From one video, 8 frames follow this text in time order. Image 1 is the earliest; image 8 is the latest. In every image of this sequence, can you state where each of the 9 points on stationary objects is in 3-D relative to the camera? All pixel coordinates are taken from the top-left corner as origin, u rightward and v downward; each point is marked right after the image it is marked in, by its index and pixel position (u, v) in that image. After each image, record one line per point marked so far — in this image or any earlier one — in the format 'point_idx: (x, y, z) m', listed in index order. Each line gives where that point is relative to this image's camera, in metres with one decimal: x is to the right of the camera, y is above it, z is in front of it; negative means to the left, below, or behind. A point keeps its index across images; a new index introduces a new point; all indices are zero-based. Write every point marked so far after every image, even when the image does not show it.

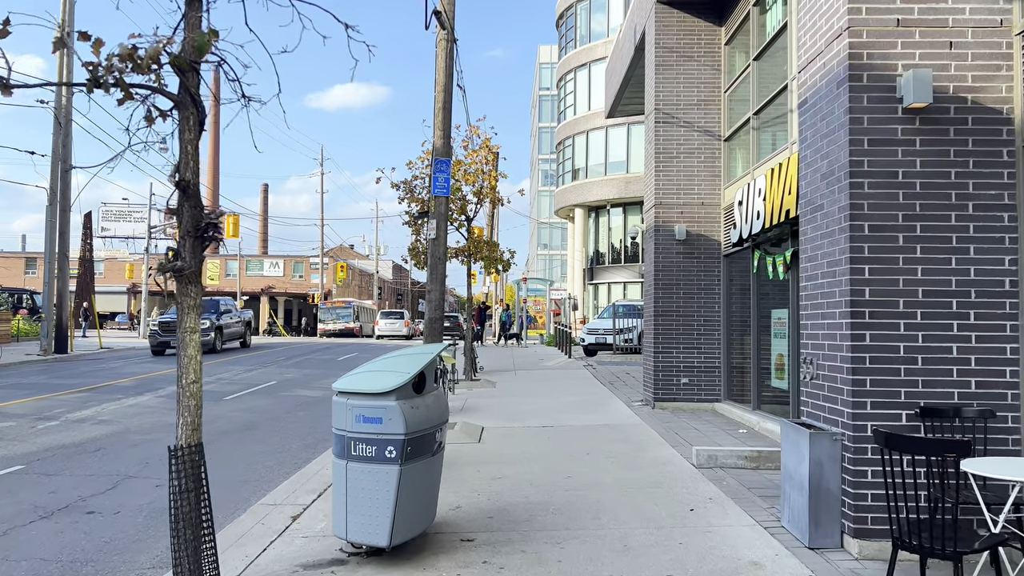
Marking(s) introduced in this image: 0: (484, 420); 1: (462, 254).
0: (-0.4, -1.7, +10.4) m
1: (-1.0, +0.6, +15.7) m
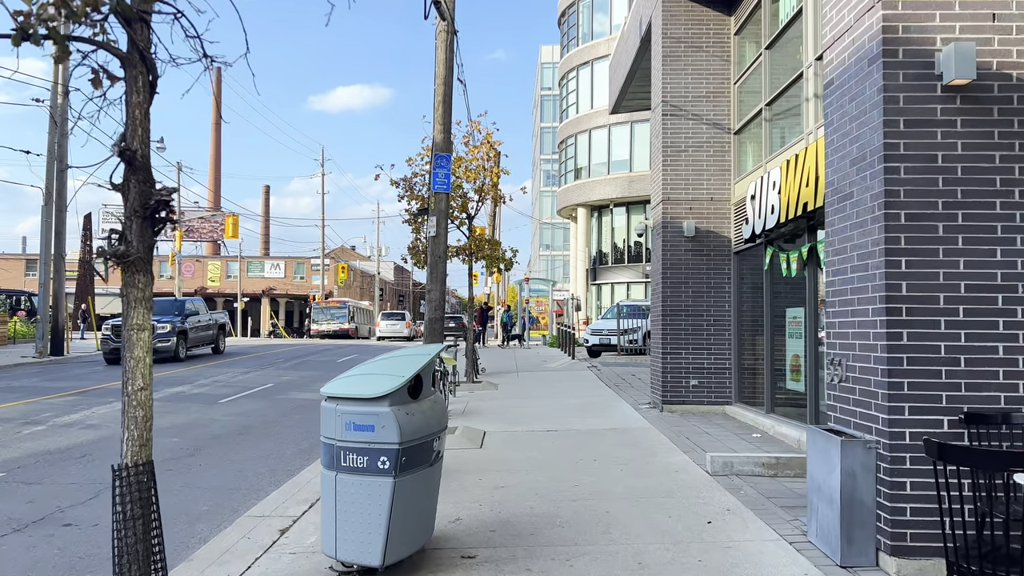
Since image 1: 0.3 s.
0: (-0.3, -1.7, +10.0) m
1: (-1.0, +0.6, +15.3) m
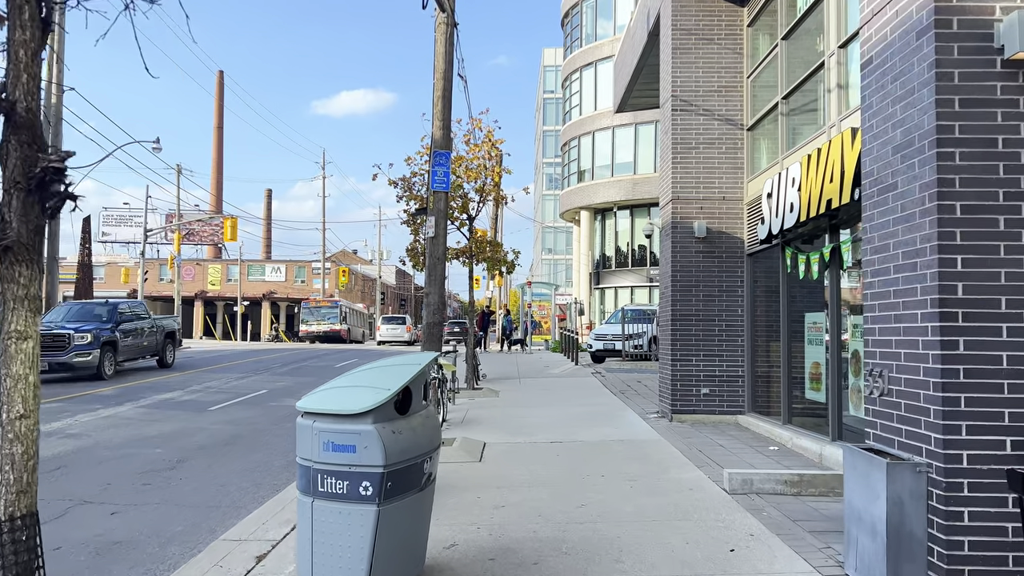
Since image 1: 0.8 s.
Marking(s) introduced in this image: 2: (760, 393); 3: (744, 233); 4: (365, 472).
0: (-0.3, -1.7, +9.5) m
1: (-0.9, +0.6, +14.8) m
2: (+3.1, -1.3, +10.2) m
3: (+3.0, +0.7, +10.6) m
4: (-0.7, -0.8, +3.7) m
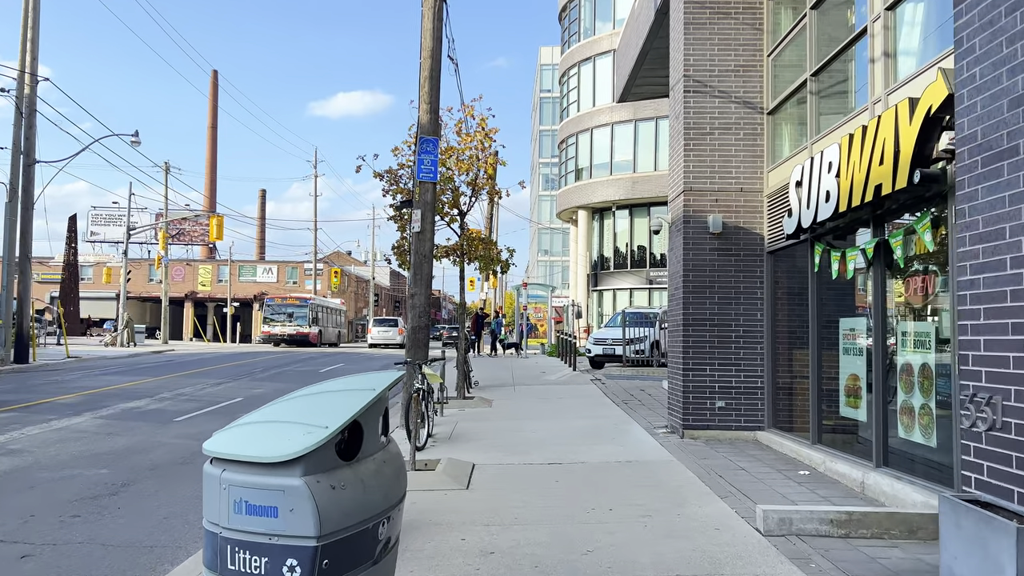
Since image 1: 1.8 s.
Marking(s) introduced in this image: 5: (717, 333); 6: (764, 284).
0: (-0.4, -1.7, +8.4) m
1: (-1.0, +0.6, +13.7) m
2: (+3.0, -1.3, +9.1) m
3: (+3.0, +0.7, +9.6) m
4: (-0.7, -0.8, +2.6) m
5: (+2.4, -0.5, +9.5) m
6: (+2.9, 0.0, +9.5) m
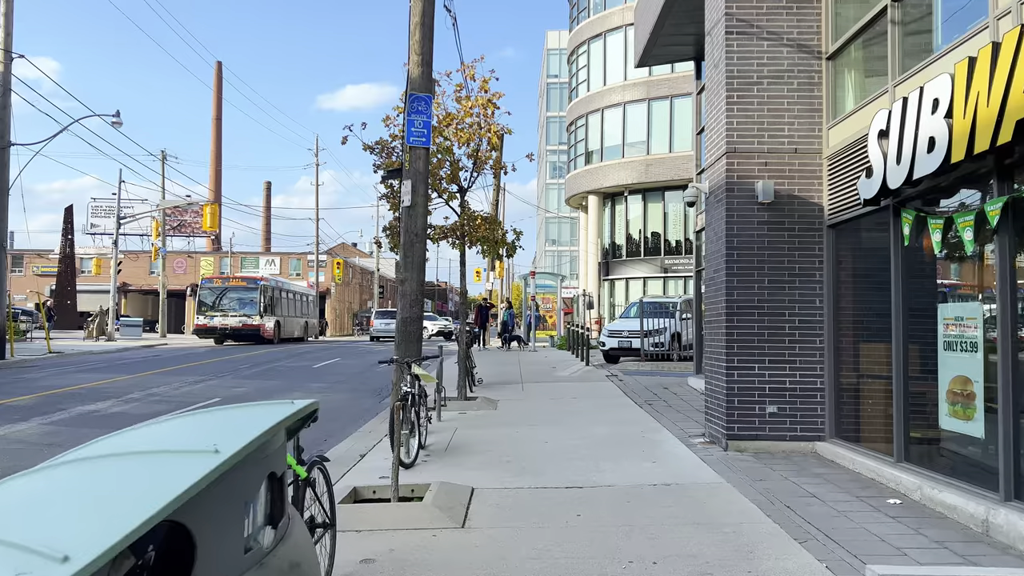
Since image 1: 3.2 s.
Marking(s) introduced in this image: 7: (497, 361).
0: (-0.3, -1.6, +6.8) m
1: (-0.9, +0.8, +12.1) m
2: (+3.1, -1.1, +7.5) m
3: (+3.0, +0.9, +7.9) m
4: (-0.7, -0.7, +1.0) m
5: (+2.5, -0.3, +7.9) m
6: (+3.0, +0.2, +7.8) m
7: (-0.4, -1.8, +20.0) m
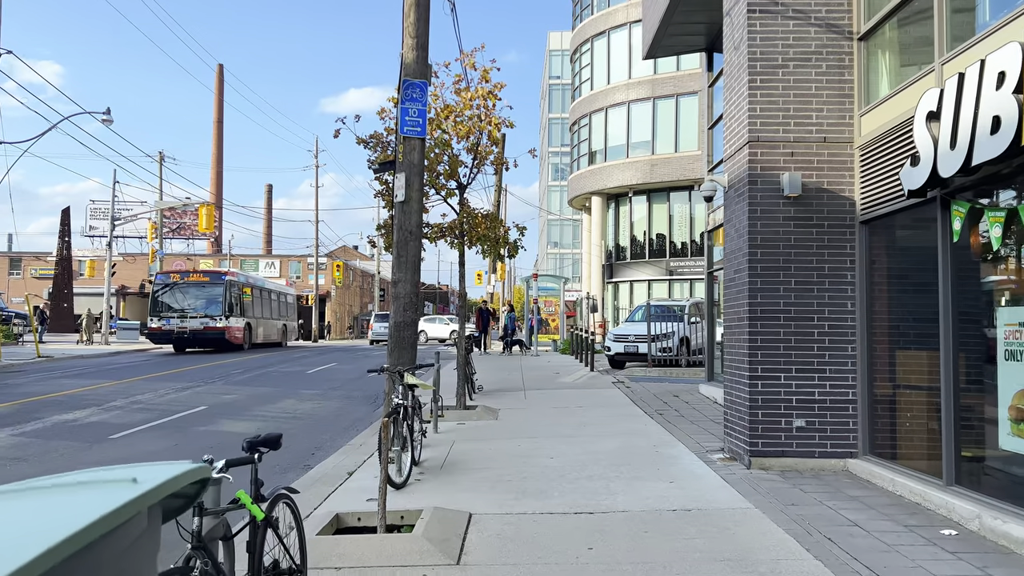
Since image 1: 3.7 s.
0: (-0.3, -1.6, +6.1) m
1: (-0.9, +0.7, +11.4) m
2: (+3.1, -1.2, +6.8) m
3: (+3.0, +0.9, +7.2) m
4: (-0.7, -0.7, +0.3) m
5: (+2.5, -0.4, +7.2) m
6: (+3.0, +0.2, +7.2) m
7: (-0.3, -1.8, +19.3) m
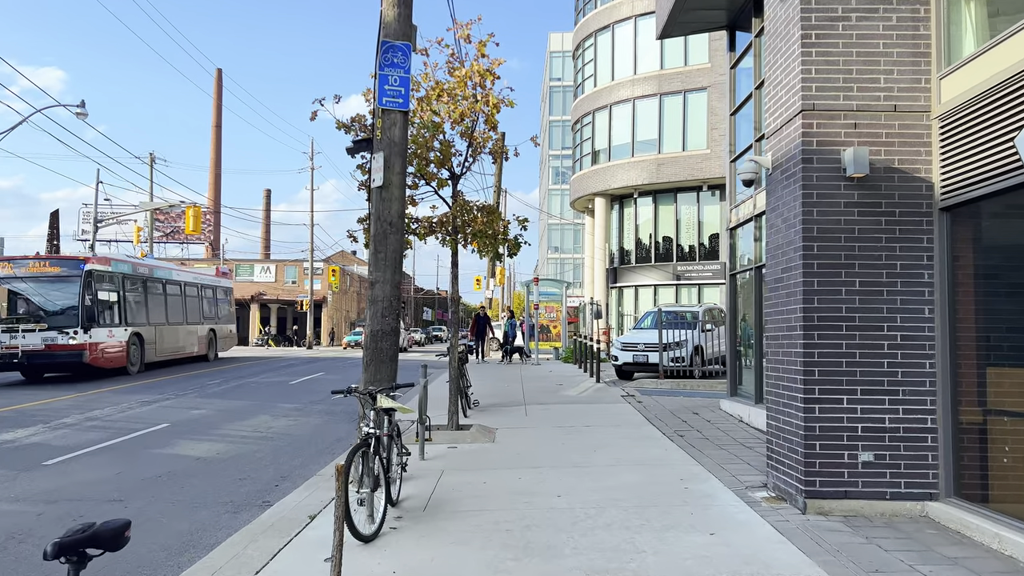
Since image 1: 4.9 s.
0: (-0.3, -1.6, +4.7) m
1: (-0.9, +0.7, +10.1) m
2: (+3.1, -1.2, +5.5) m
3: (+3.0, +0.9, +5.9) m
4: (-0.7, -0.7, -1.0) m
5: (+2.5, -0.4, +5.8) m
6: (+3.0, +0.2, +5.8) m
7: (-0.3, -1.9, +17.9) m
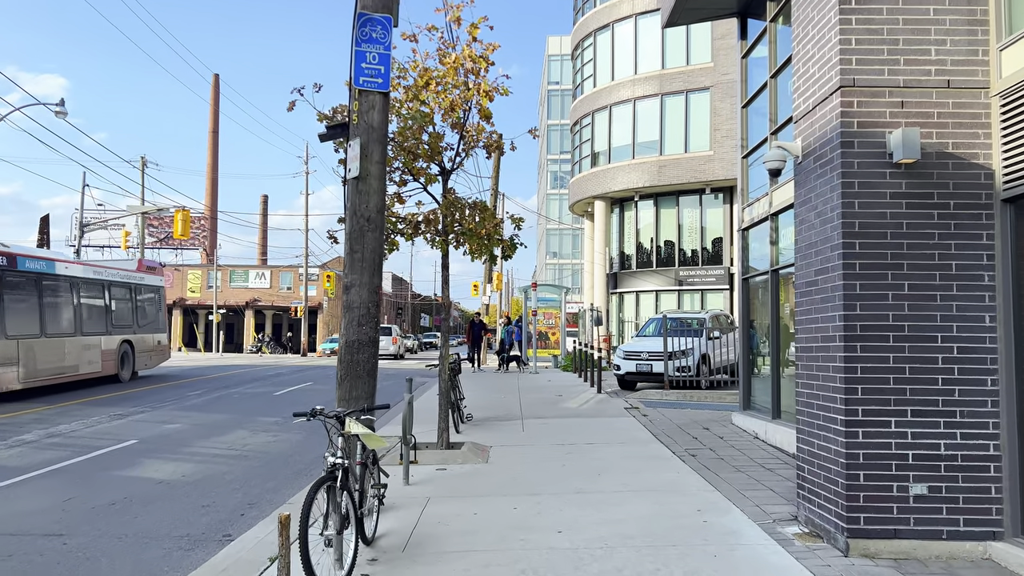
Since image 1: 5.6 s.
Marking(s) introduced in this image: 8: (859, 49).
0: (-0.3, -1.6, +3.9) m
1: (-0.9, +0.6, +9.2) m
2: (+3.1, -1.2, +4.6) m
3: (+3.0, +0.8, +5.1) m
4: (-0.7, -0.6, -1.8) m
5: (+2.4, -0.4, +5.0) m
6: (+3.0, +0.2, +5.0) m
7: (-0.4, -2.1, +17.1) m
8: (+2.2, +1.5, +5.2) m
